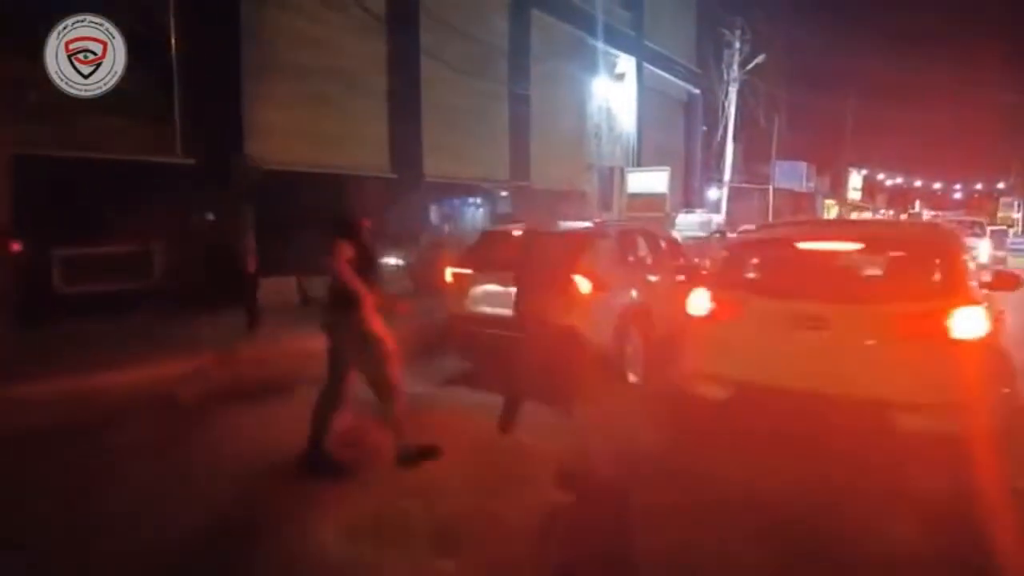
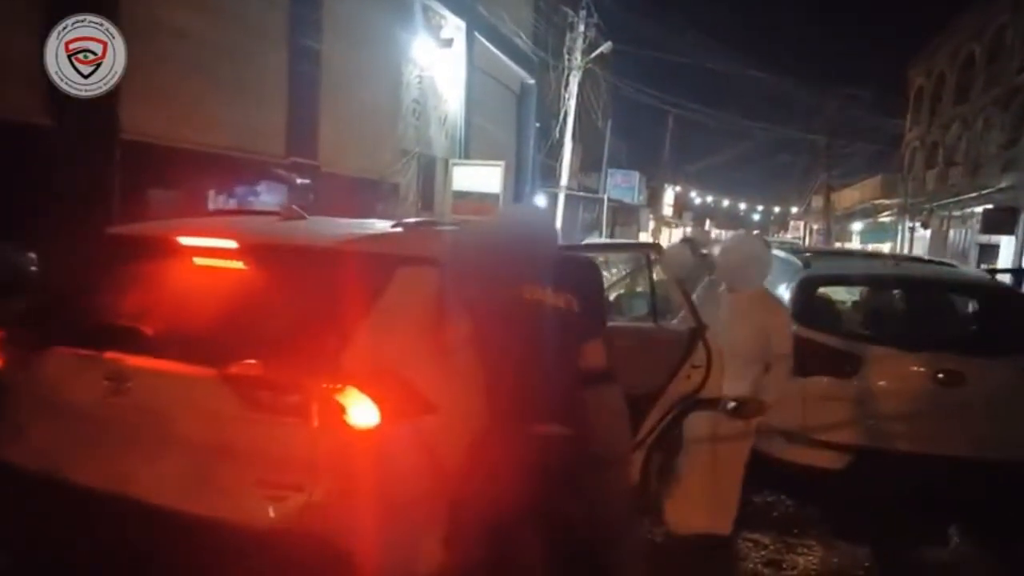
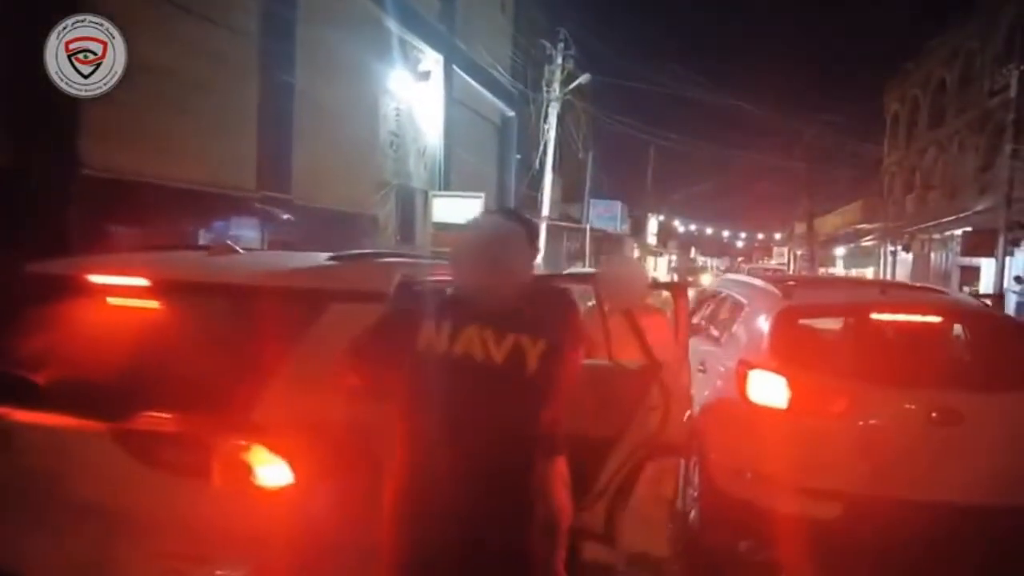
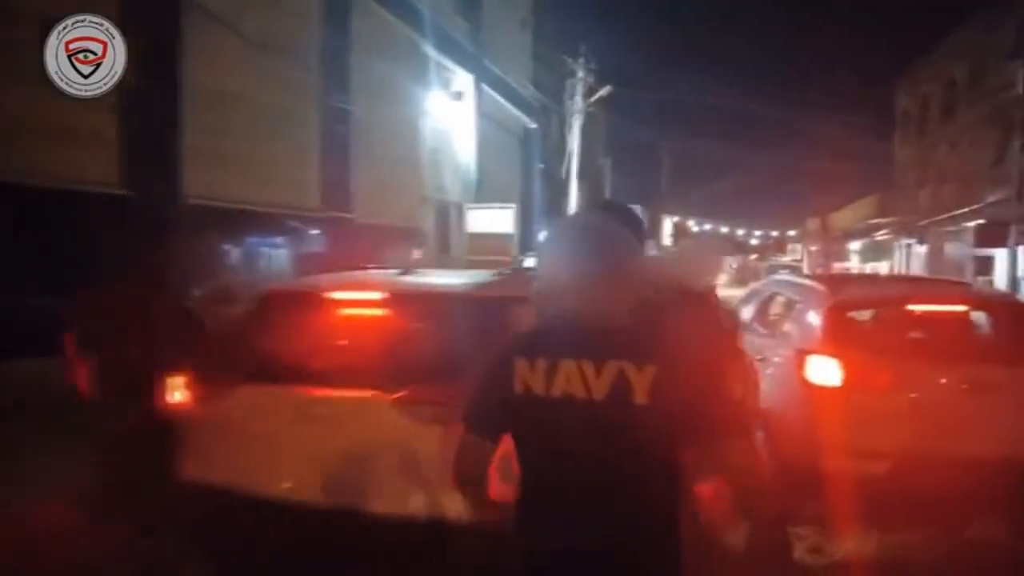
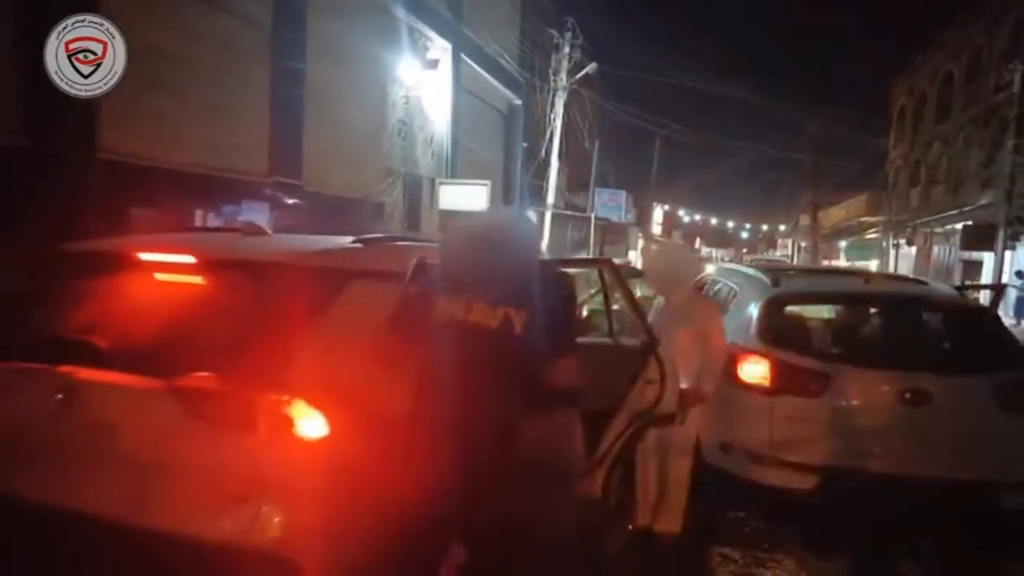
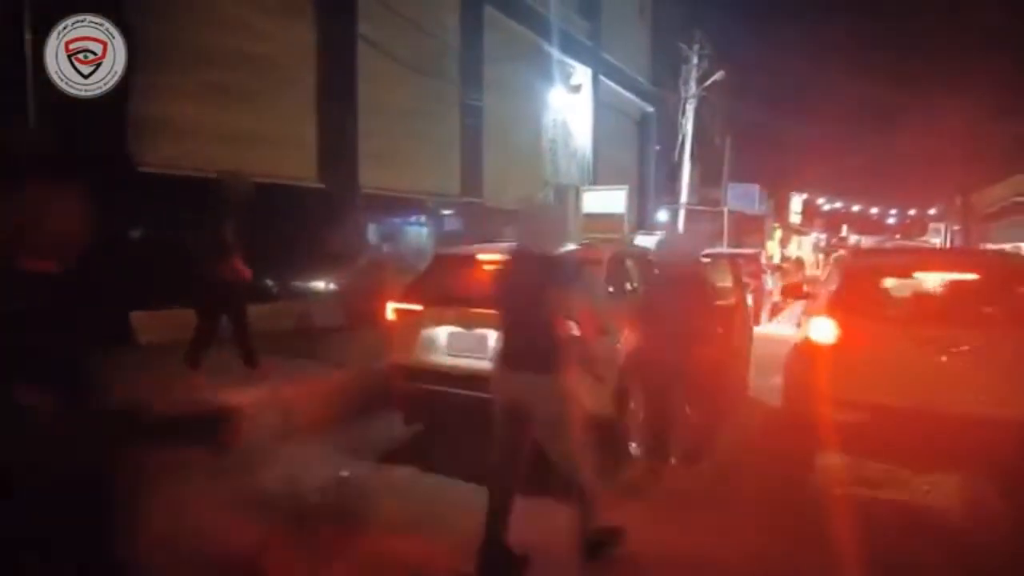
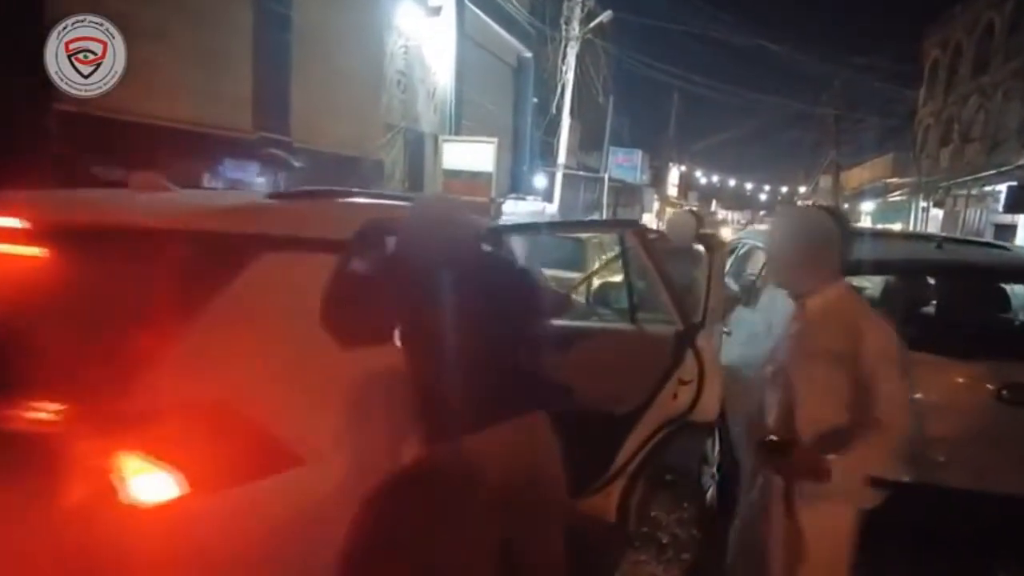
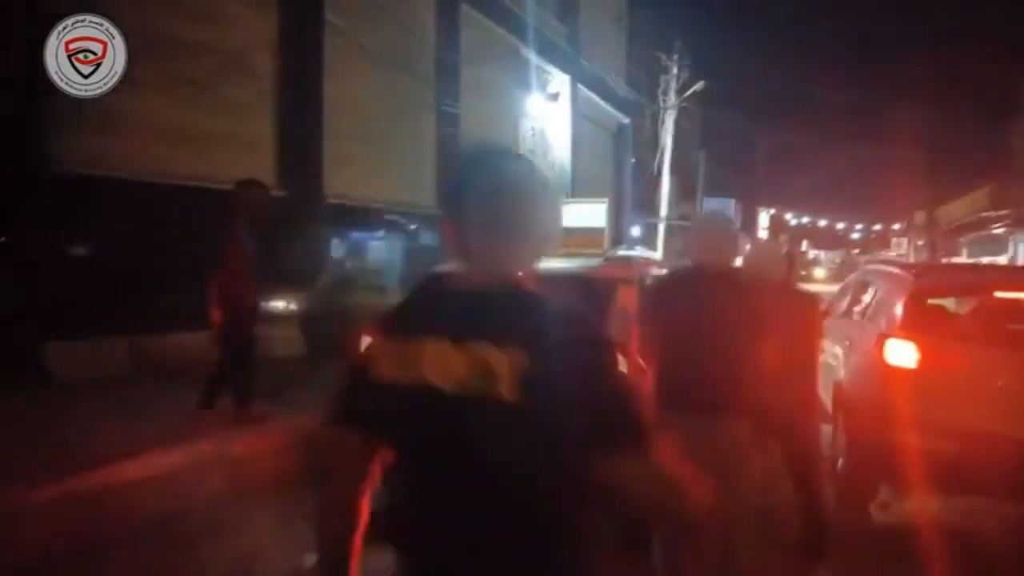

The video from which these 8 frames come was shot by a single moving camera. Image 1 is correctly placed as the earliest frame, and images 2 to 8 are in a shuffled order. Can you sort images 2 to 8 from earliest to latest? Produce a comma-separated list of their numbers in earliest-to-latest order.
6, 8, 4, 3, 5, 2, 7
